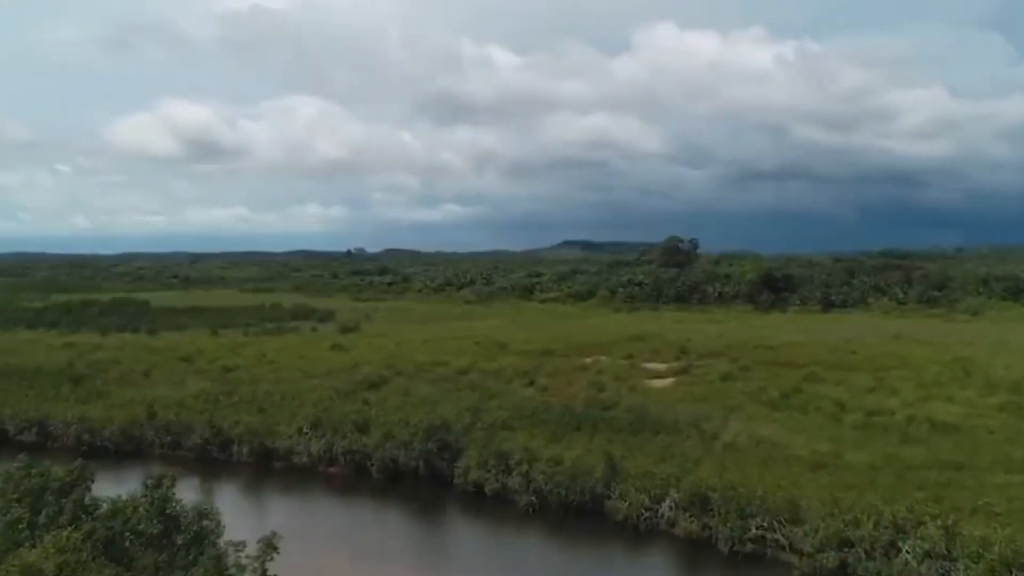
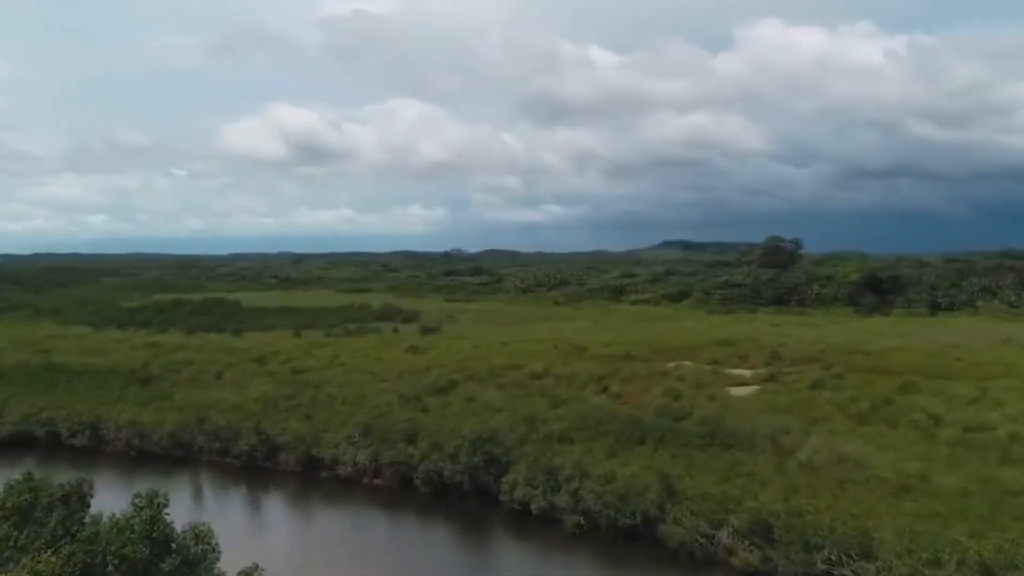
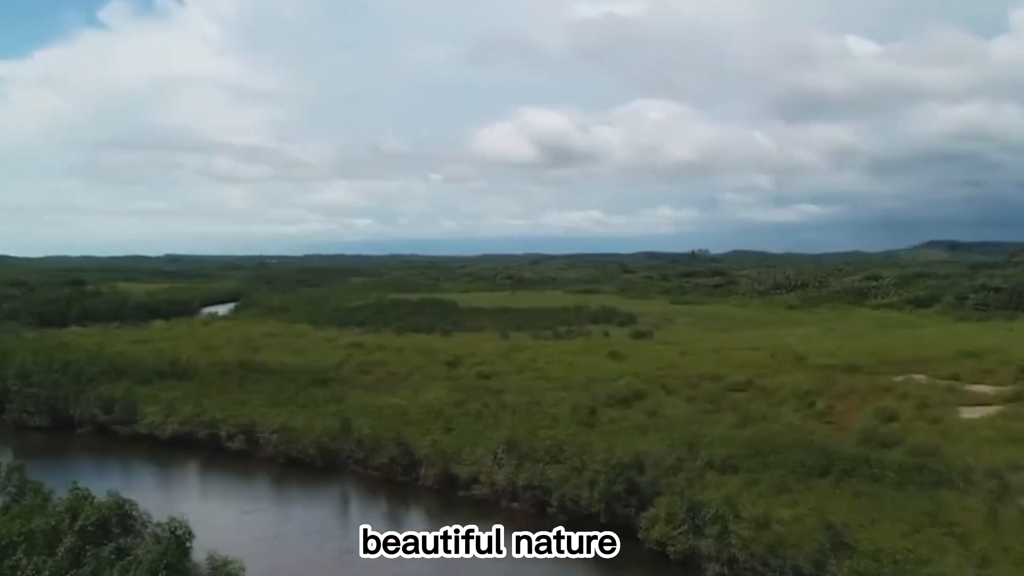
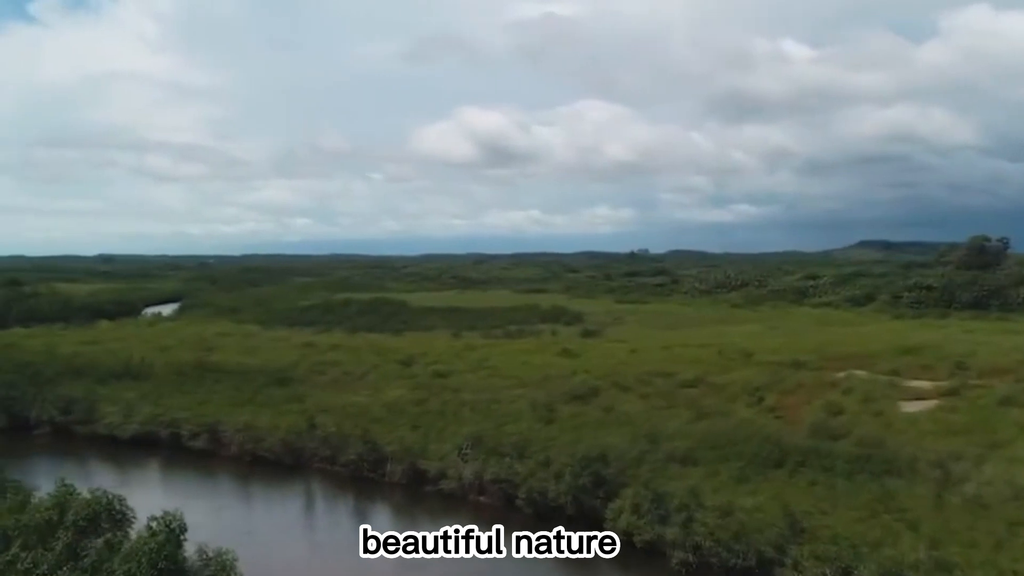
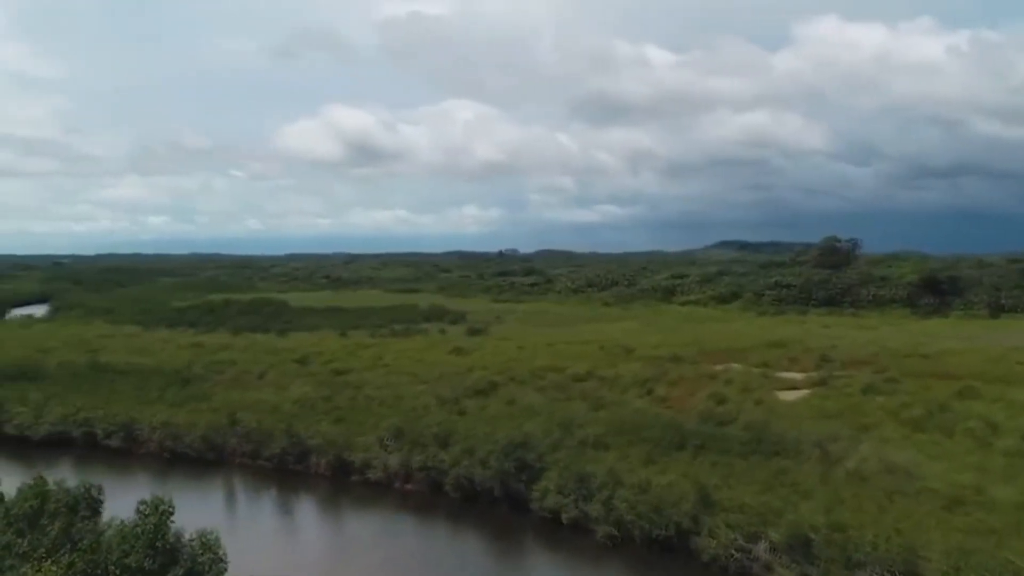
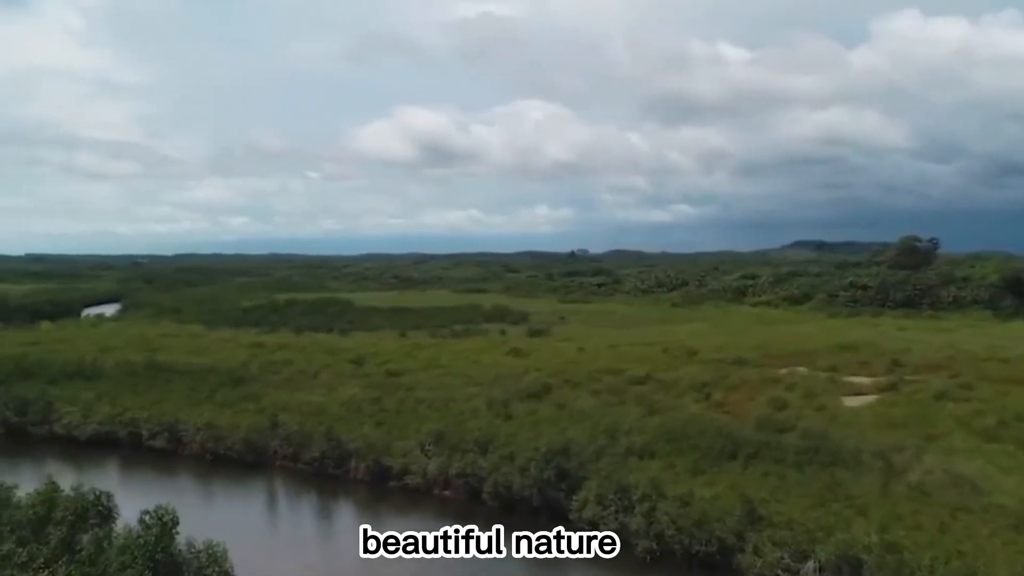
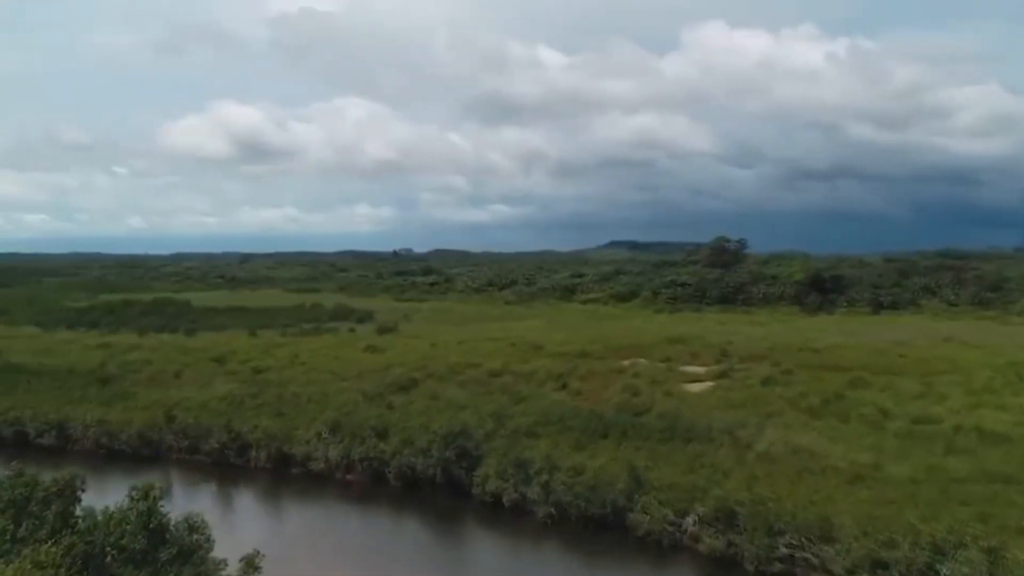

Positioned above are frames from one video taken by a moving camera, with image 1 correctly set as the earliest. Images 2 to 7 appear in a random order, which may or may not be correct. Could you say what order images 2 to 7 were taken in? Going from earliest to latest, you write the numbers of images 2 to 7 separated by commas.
7, 2, 5, 6, 4, 3
